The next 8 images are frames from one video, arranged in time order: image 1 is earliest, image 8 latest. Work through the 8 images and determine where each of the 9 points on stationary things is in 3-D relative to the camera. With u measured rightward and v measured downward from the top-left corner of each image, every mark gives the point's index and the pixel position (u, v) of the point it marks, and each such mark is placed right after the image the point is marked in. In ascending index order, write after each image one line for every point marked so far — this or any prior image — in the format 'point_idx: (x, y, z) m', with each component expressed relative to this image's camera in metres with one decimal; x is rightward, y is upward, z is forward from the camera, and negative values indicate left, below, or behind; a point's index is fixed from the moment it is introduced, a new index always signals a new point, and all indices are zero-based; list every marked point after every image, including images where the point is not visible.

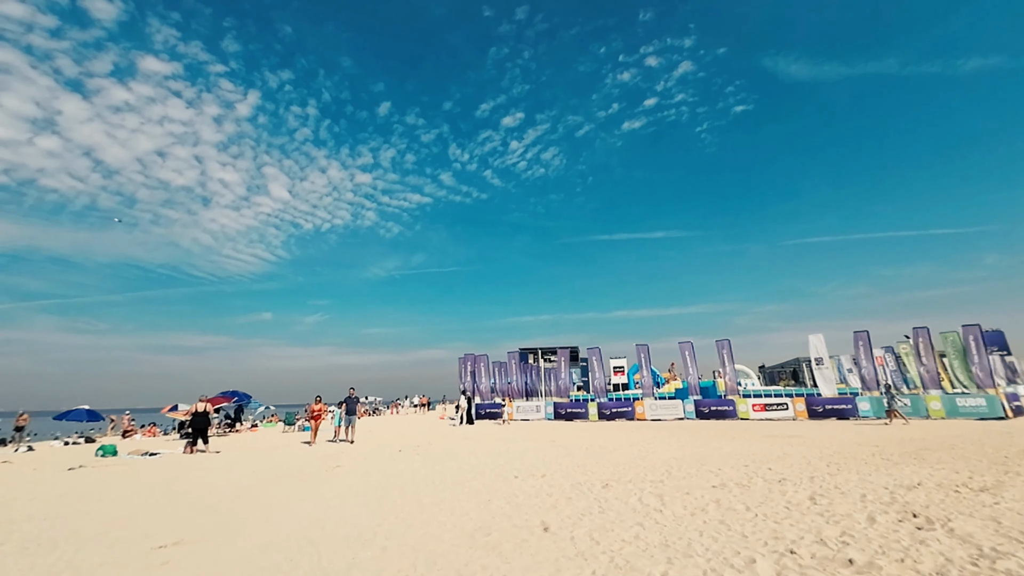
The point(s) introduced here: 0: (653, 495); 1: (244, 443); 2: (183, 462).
0: (+3.1, -4.5, +9.6) m
1: (-12.0, -7.1, +20.0) m
2: (-11.1, -5.9, +14.8) m
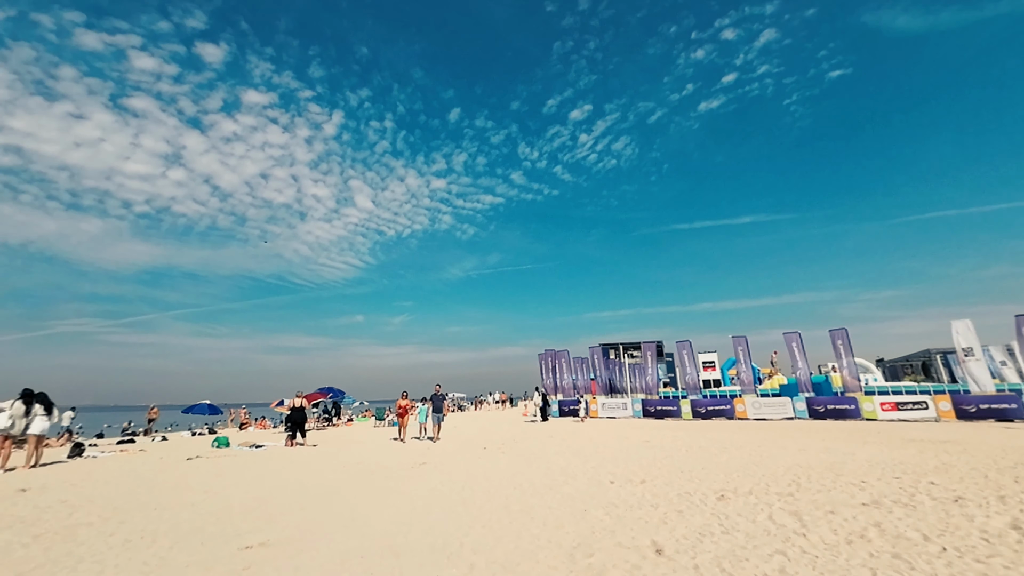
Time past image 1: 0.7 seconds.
0: (+4.9, -4.0, +7.9) m
1: (-8.1, -7.1, +20.7) m
2: (-8.1, -6.0, +15.4) m
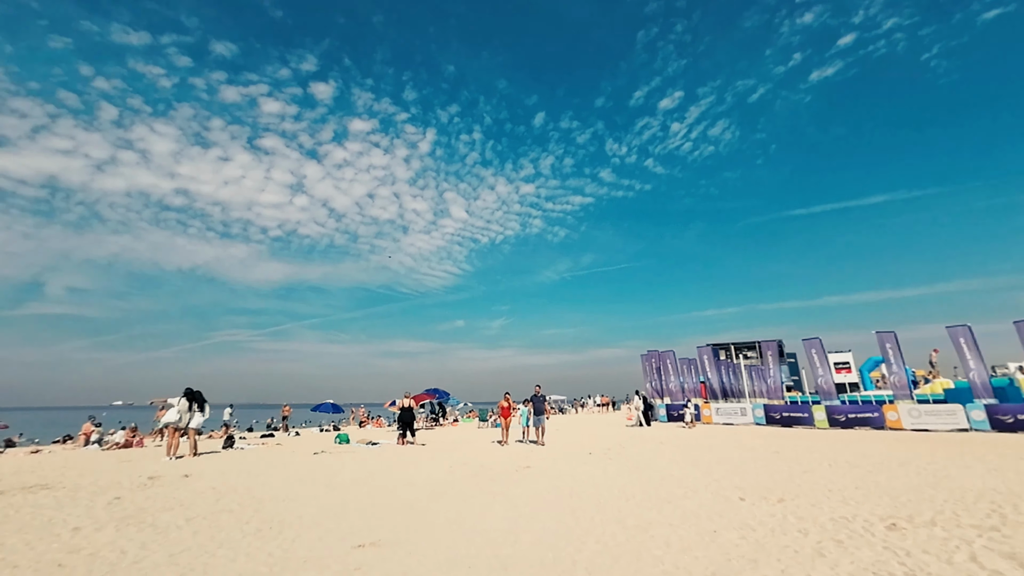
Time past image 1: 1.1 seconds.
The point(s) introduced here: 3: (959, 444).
0: (+6.7, -3.7, +6.0) m
1: (-3.2, -7.3, +21.3) m
2: (-4.3, -6.1, +16.1) m
3: (+16.8, -5.9, +16.5) m
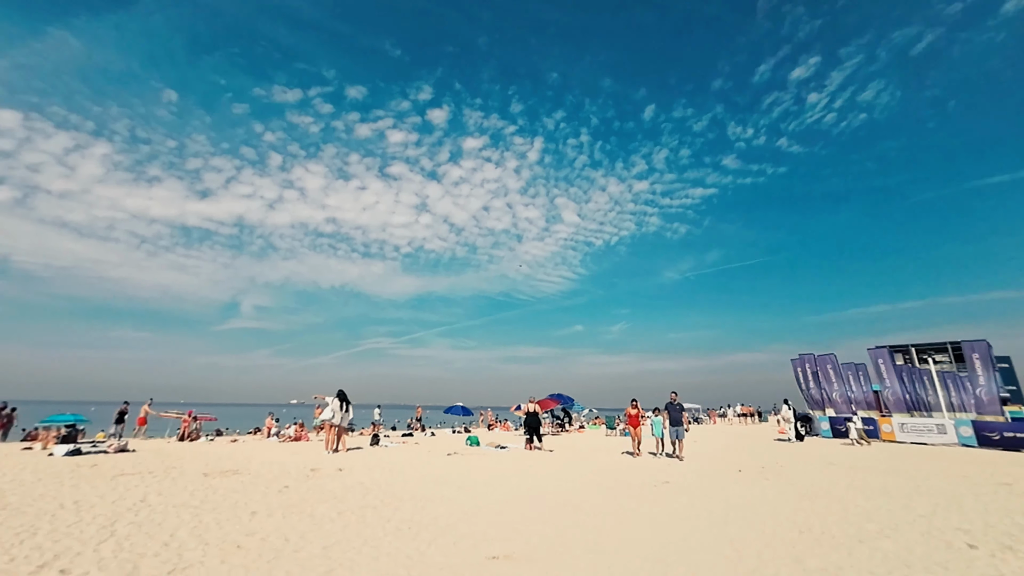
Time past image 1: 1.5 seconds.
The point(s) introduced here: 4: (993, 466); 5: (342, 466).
0: (+8.2, -3.2, +3.5) m
1: (+2.8, -7.4, +20.7) m
2: (+0.3, -6.3, +16.0) m
3: (+20.8, -5.0, +10.9) m
4: (+14.7, -5.4, +13.4) m
5: (-5.1, -5.4, +13.3) m
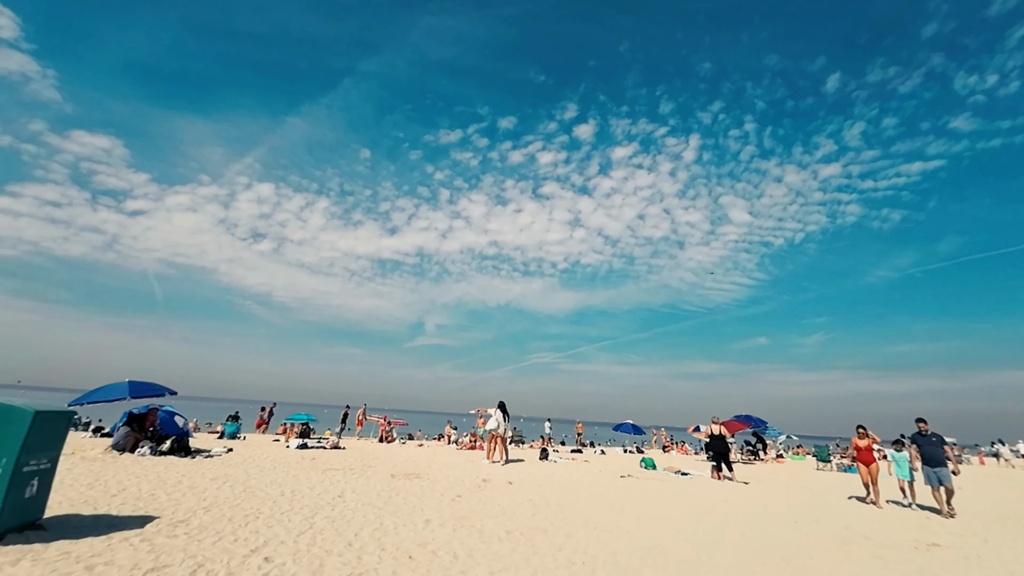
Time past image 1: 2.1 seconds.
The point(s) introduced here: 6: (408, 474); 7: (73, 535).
0: (+9.0, -2.5, -0.7) m
1: (+10.0, -7.4, +17.1) m
2: (+6.1, -6.3, +13.6) m
3: (+23.4, -3.8, +1.8) m
4: (+18.5, -4.5, +6.2) m
5: (0.0, -5.7, +13.1) m
6: (-3.1, -5.5, +13.0) m
7: (-6.0, -3.4, +6.0) m
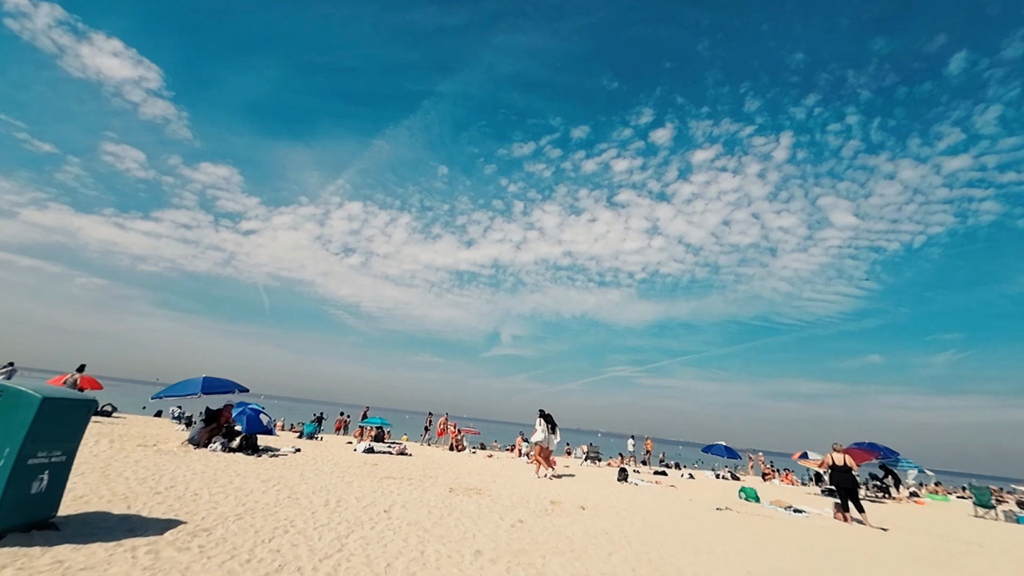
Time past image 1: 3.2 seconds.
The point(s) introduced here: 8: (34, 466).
0: (+8.4, -2.0, -3.7) m
1: (+12.4, -7.3, +13.5) m
2: (+7.9, -6.1, +10.8) m
3: (+23.1, -3.2, -3.7) m
4: (+19.0, -4.1, +1.5) m
5: (+1.8, -5.5, +11.3) m
6: (-1.2, -5.4, +11.7) m
7: (-5.2, -3.1, +5.3) m
8: (-5.4, -2.0, +5.0) m
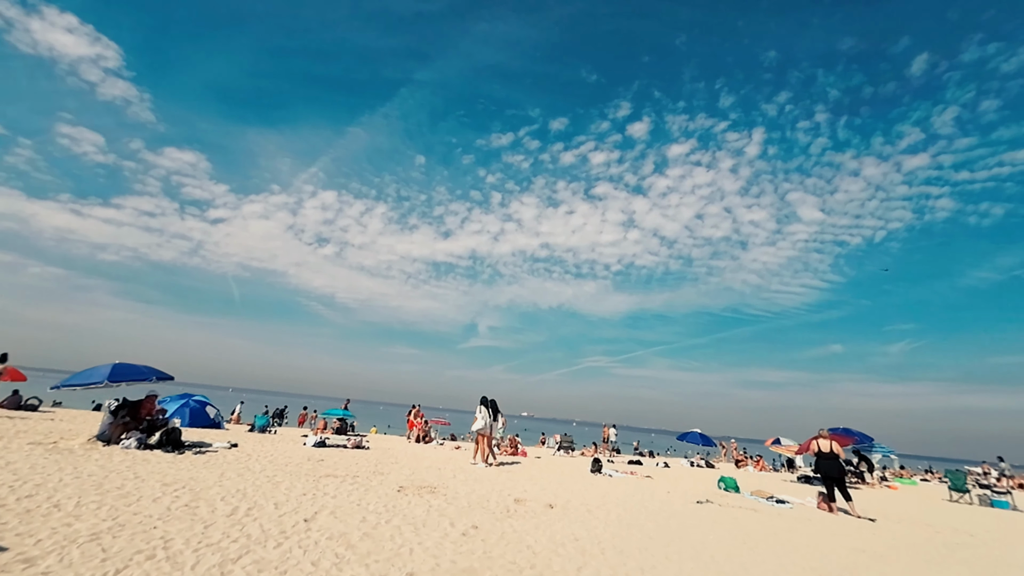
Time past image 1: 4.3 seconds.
0: (+8.2, -1.6, -4.7) m
1: (+11.4, -6.6, +12.8) m
2: (+7.0, -5.5, +9.8) m
3: (+22.9, -2.9, -3.9) m
4: (+18.5, -3.7, +1.0) m
5: (+0.9, -4.8, +10.0) m
6: (-2.1, -4.6, +10.3) m
7: (-5.8, -2.5, +3.6) m
8: (-6.0, -1.4, +3.2) m
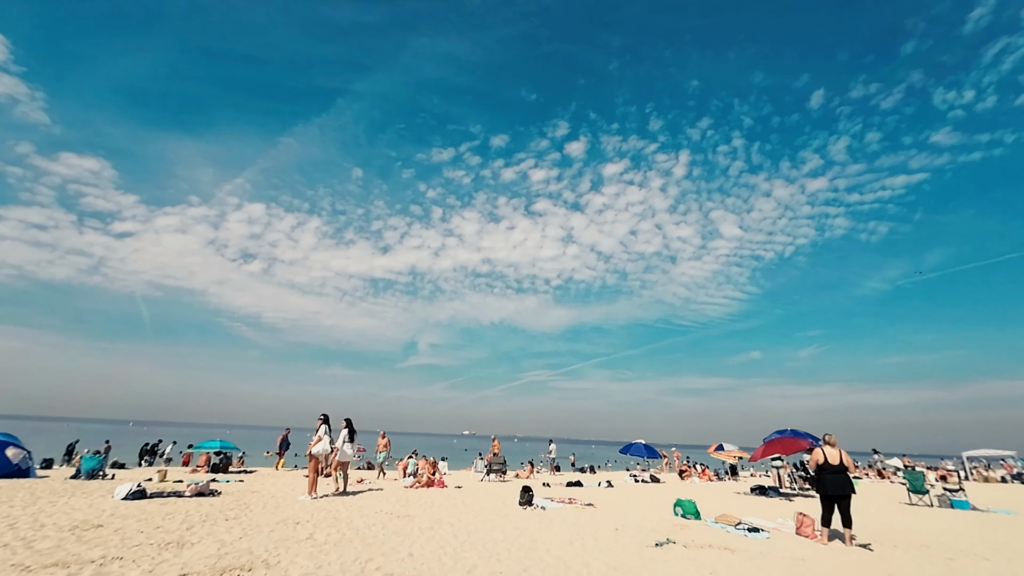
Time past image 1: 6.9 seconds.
0: (+8.1, -0.3, -7.3) m
1: (+9.0, -5.8, +10.4) m
2: (+5.1, -4.6, +6.9) m
3: (+22.6, -1.4, -4.6) m
4: (+17.6, -2.4, -0.3) m
5: (-1.0, -4.1, +6.3) m
6: (-4.1, -3.9, +6.1) m
7: (-6.9, -1.6, -0.8) m
8: (-7.0, -0.5, -1.2) m
